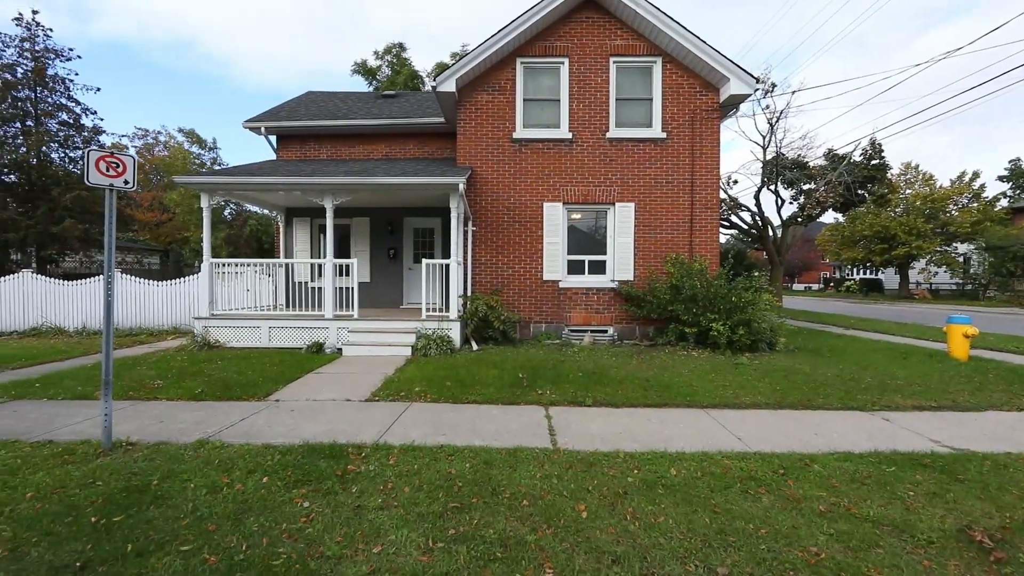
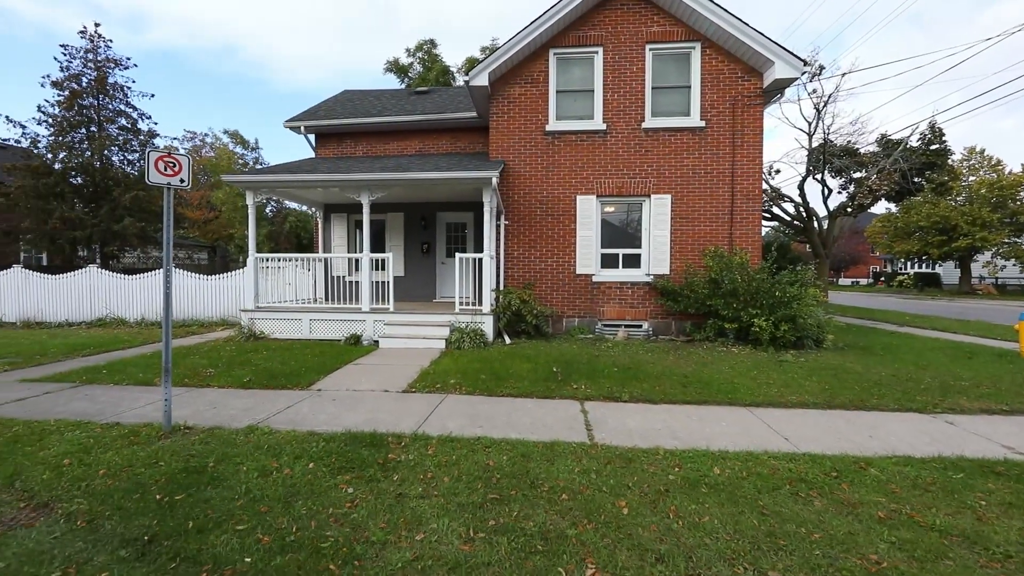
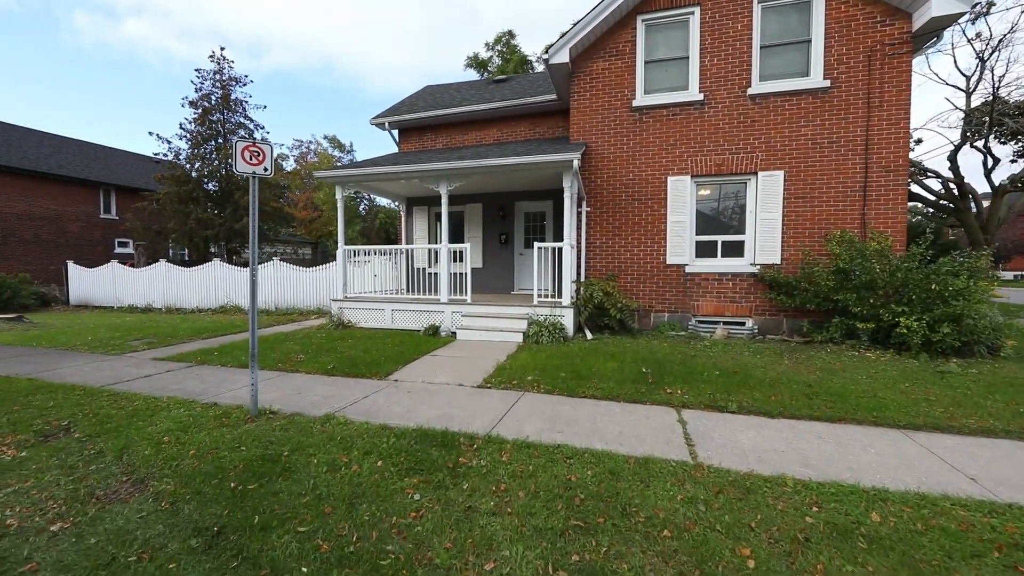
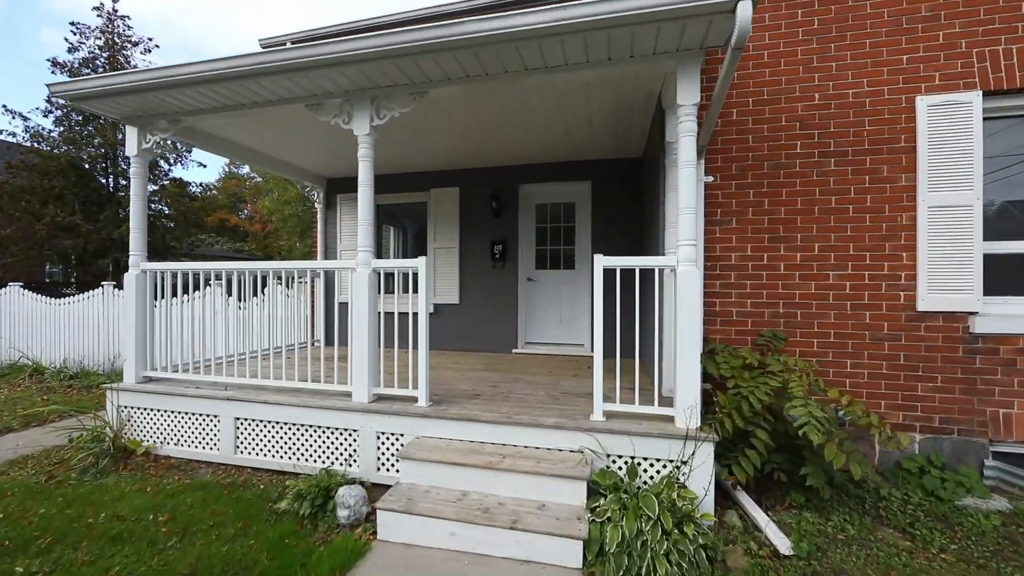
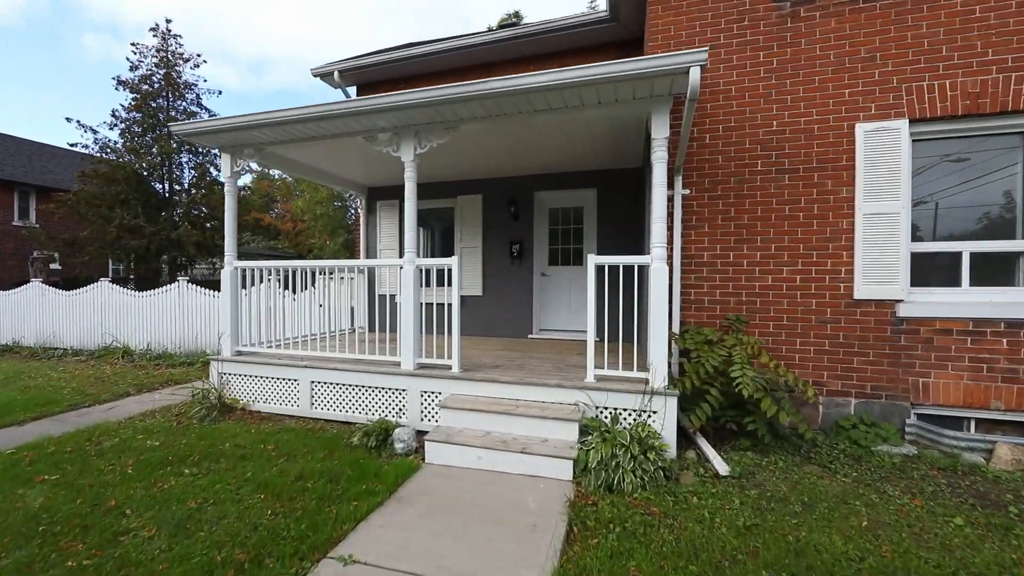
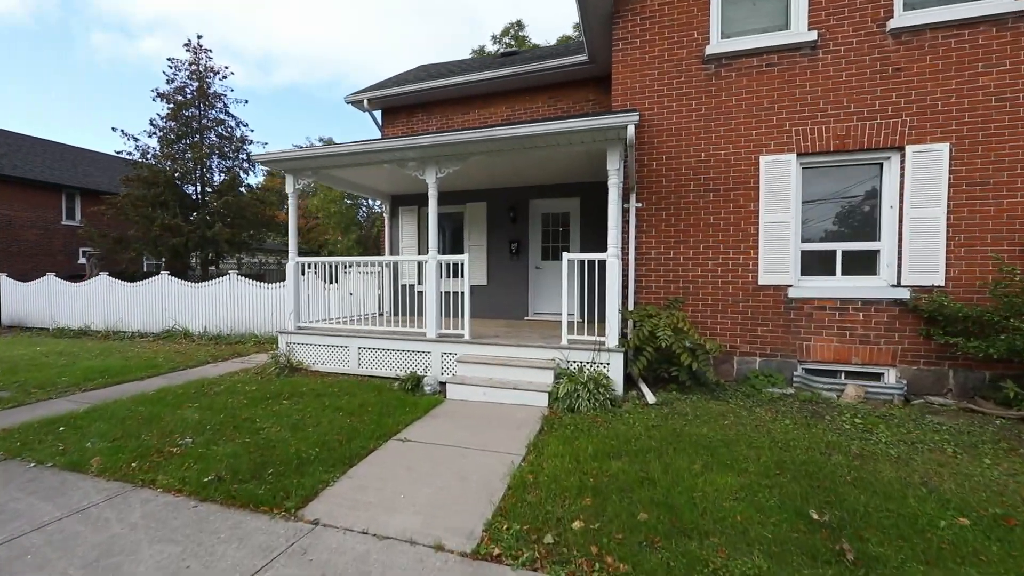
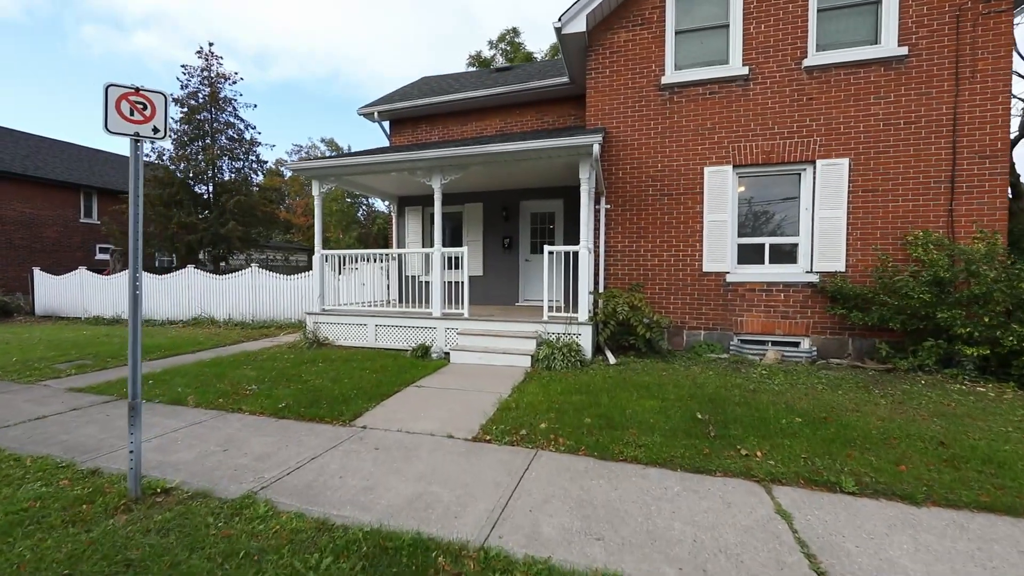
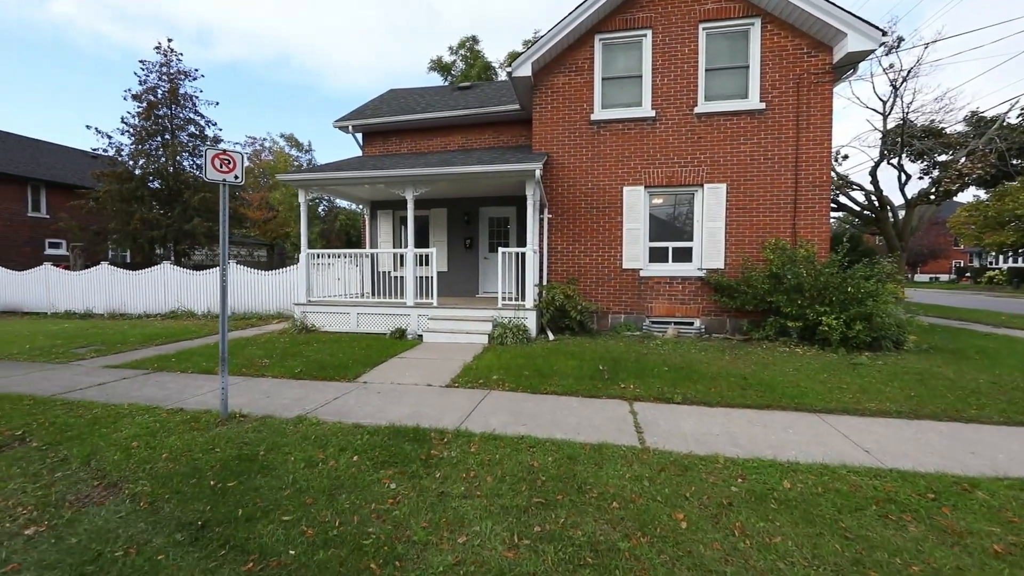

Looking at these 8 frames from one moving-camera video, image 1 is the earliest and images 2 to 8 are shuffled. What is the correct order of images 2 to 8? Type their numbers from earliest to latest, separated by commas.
2, 8, 3, 7, 6, 5, 4
